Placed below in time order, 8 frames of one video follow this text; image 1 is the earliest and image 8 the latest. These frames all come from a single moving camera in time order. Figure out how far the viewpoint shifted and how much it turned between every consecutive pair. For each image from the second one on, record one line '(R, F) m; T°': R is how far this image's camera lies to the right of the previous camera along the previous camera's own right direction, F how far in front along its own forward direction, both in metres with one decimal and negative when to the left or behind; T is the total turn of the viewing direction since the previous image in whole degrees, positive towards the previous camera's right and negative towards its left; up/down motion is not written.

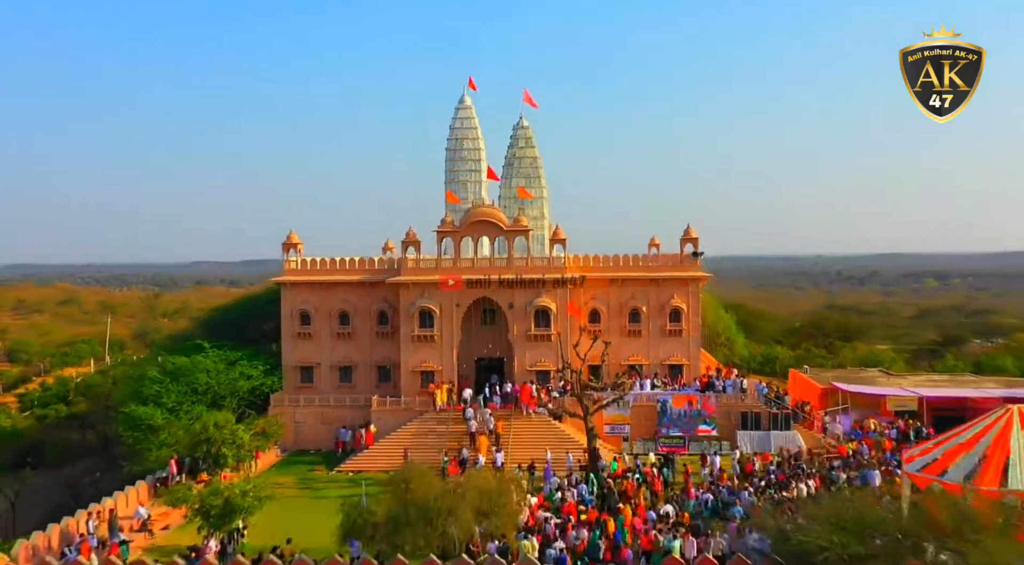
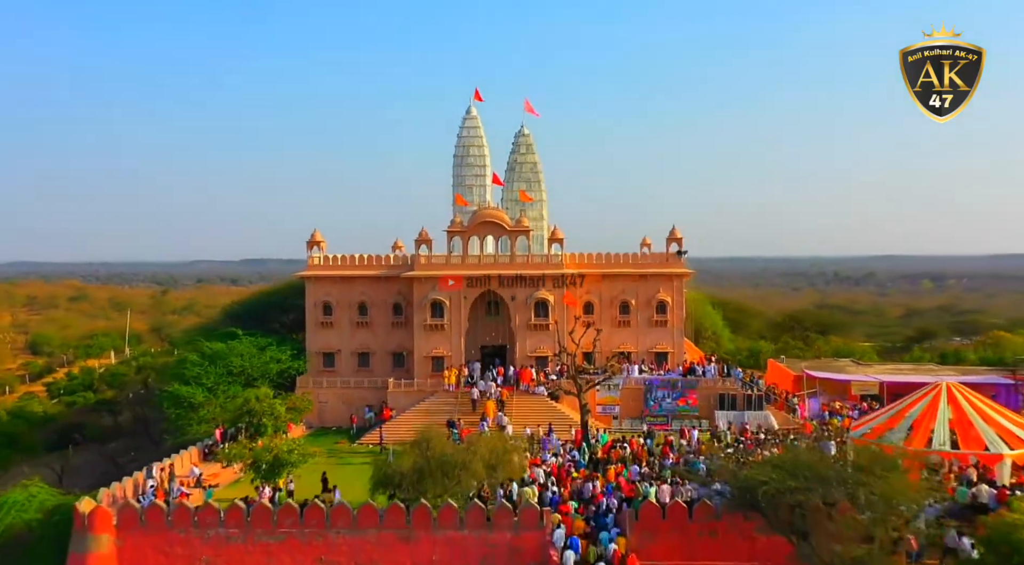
(-0.1, -2.5) m; 0°
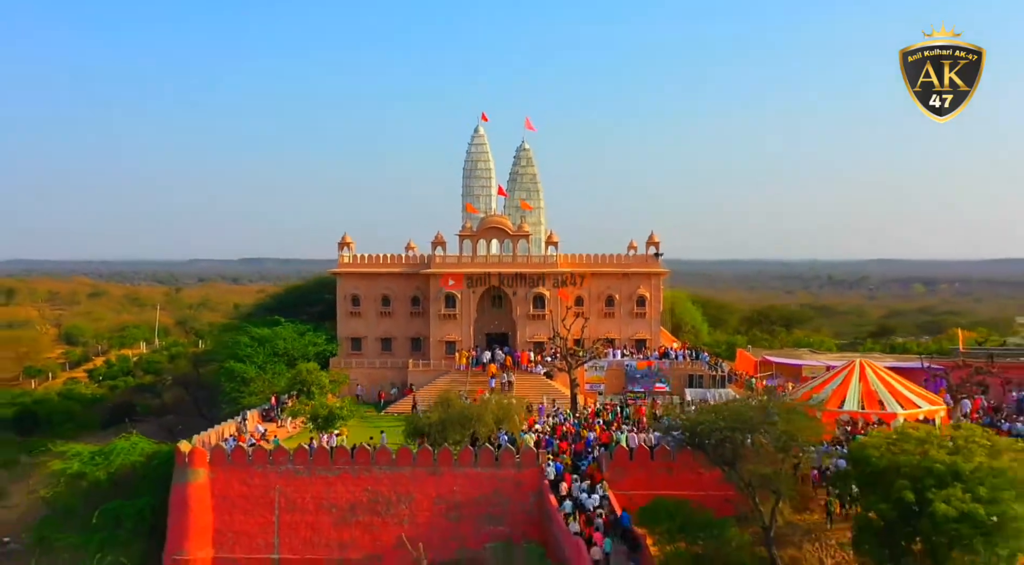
(-0.1, -4.3) m; 0°
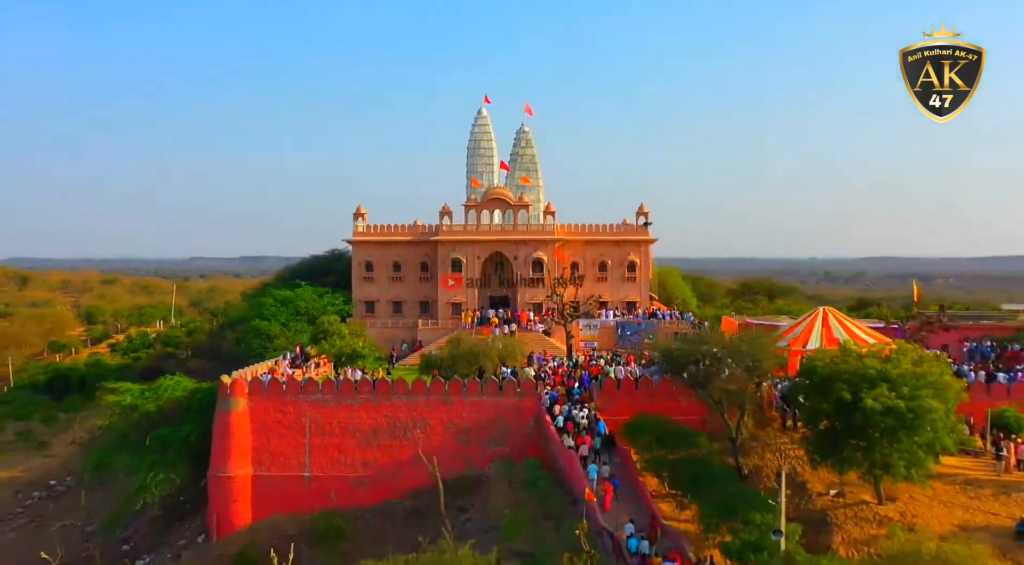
(-0.1, -2.6) m; 0°
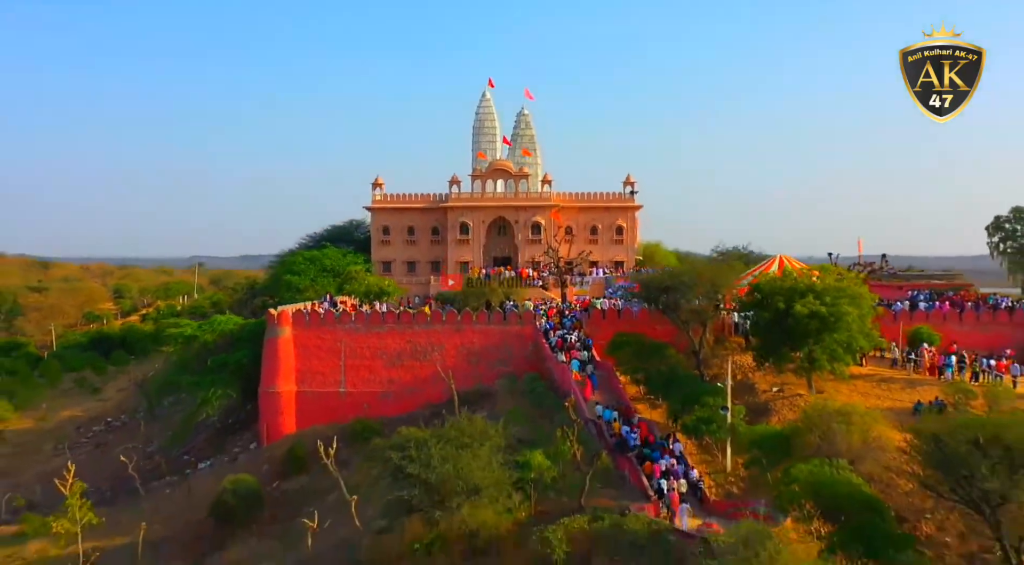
(-0.1, -4.1) m; 0°
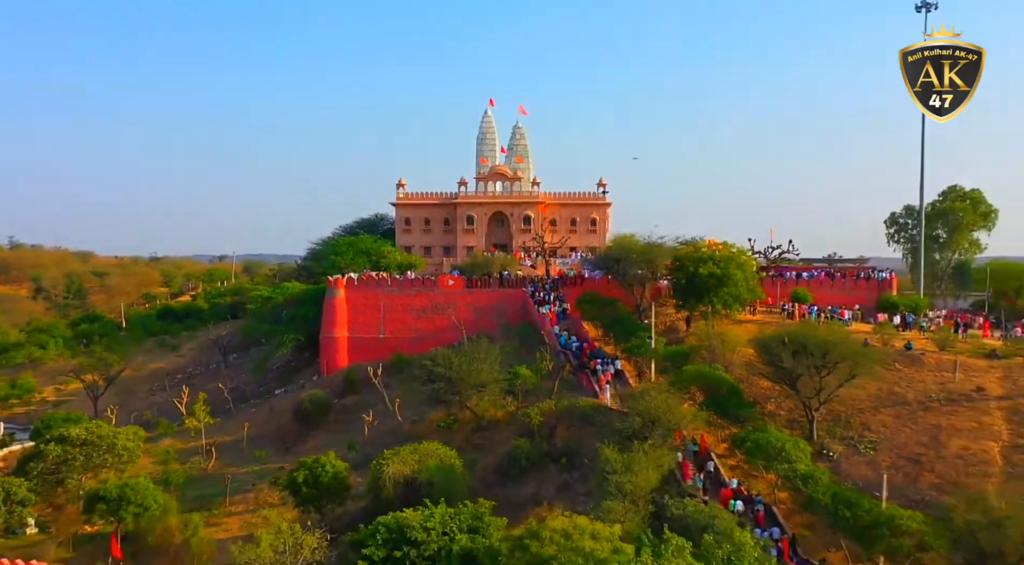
(+0.1, -9.2) m; 0°
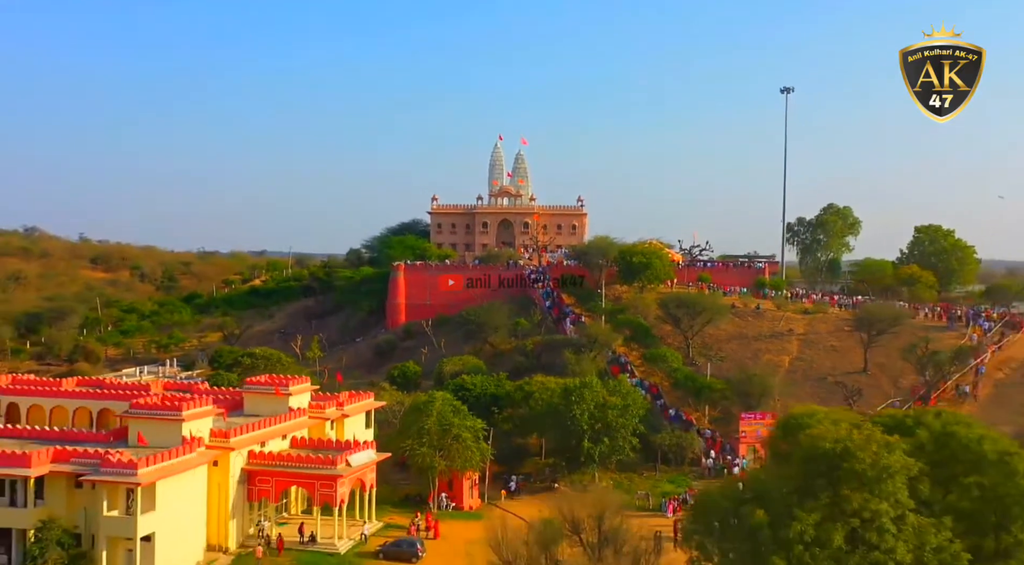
(-0.2, -17.2) m; 0°
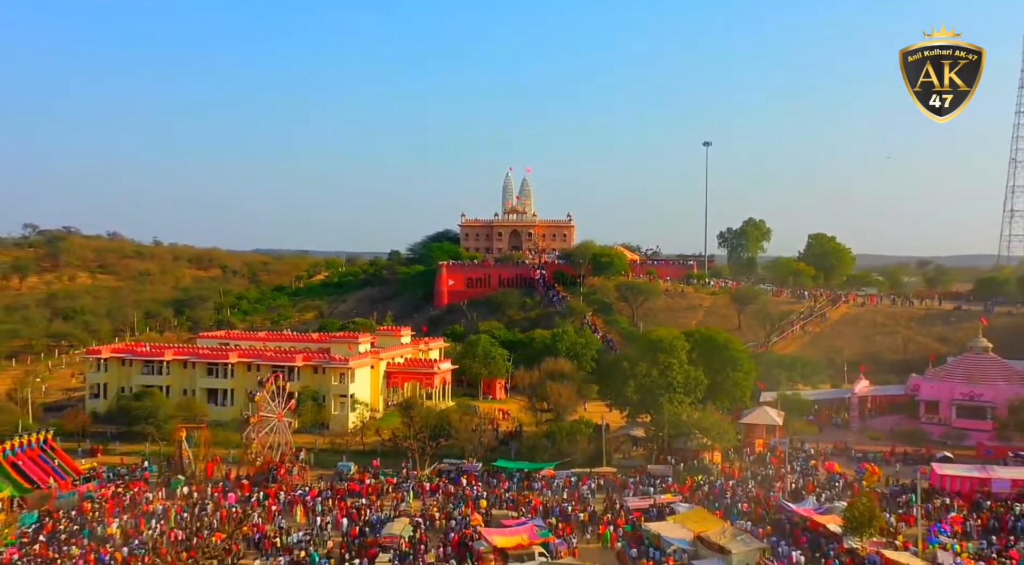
(-0.4, -23.1) m; 0°
